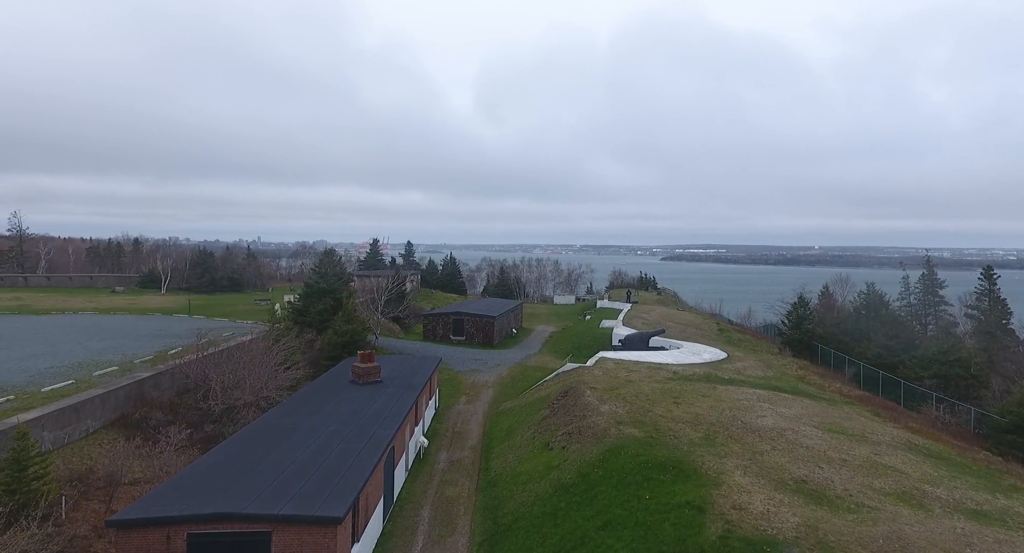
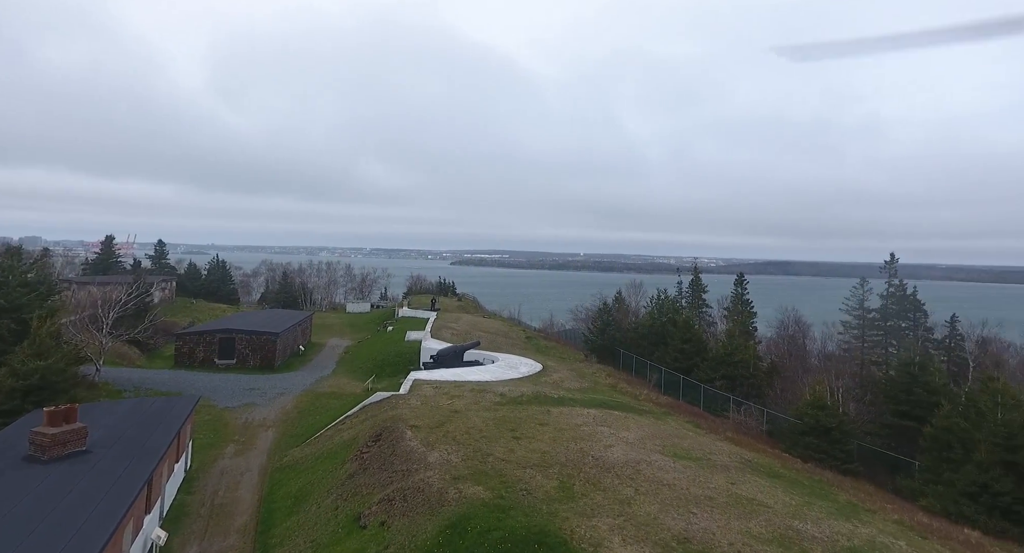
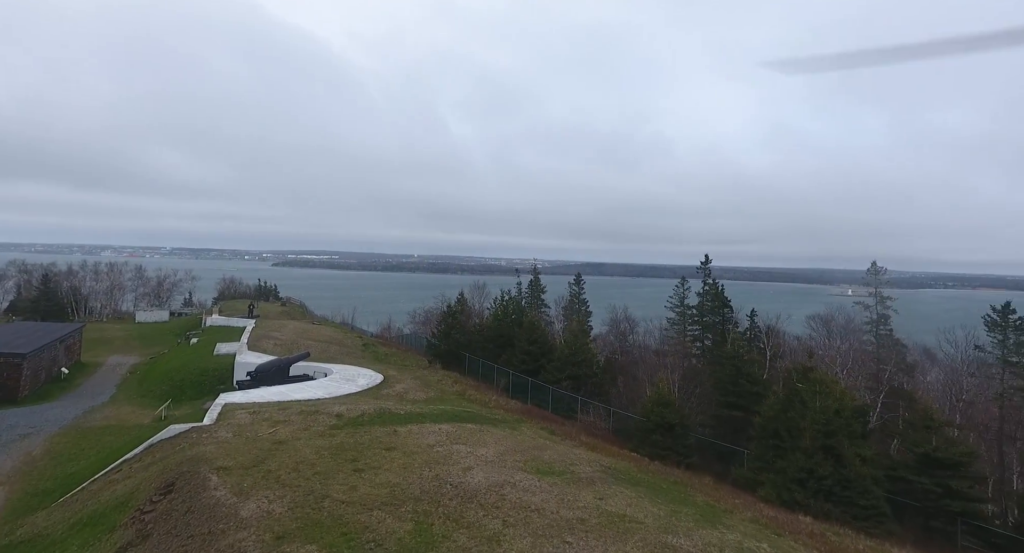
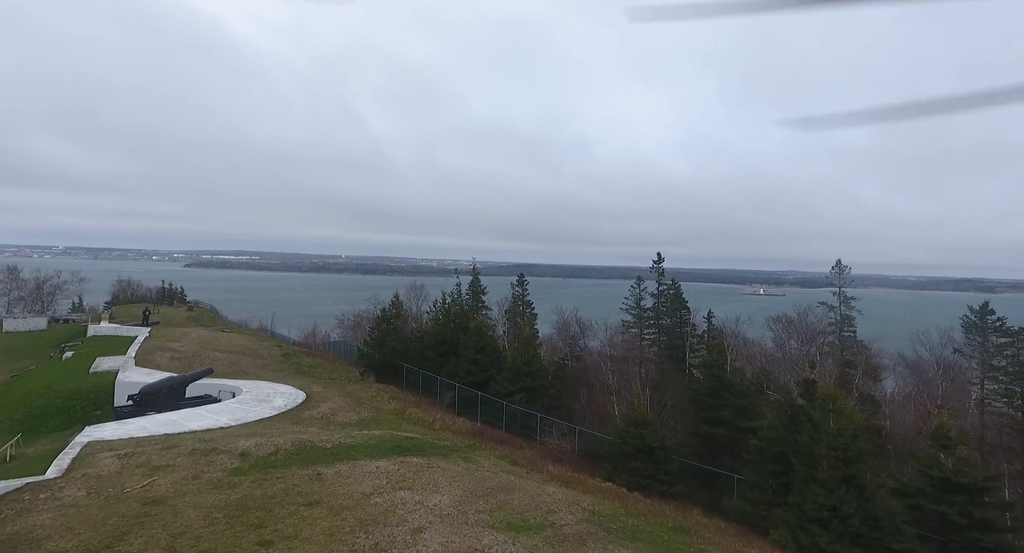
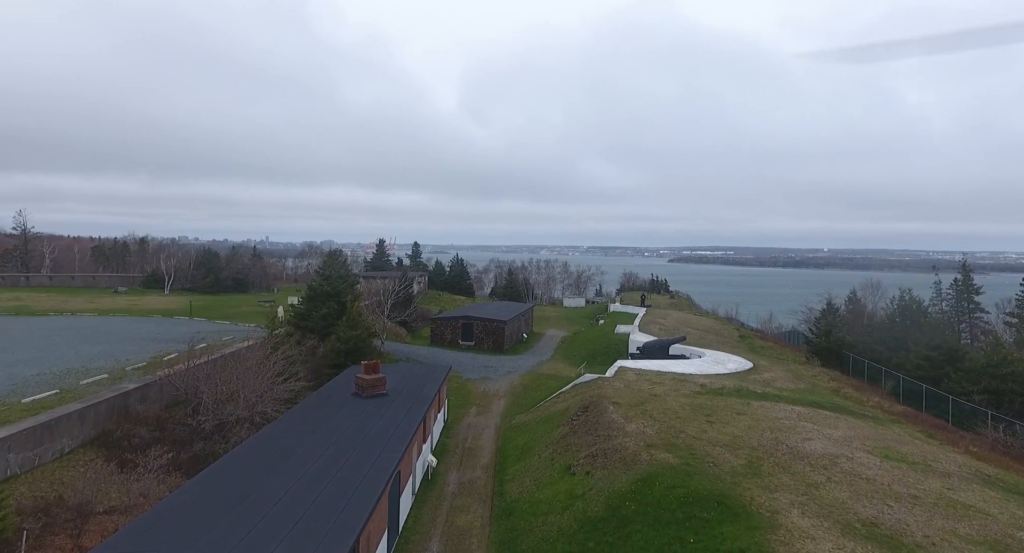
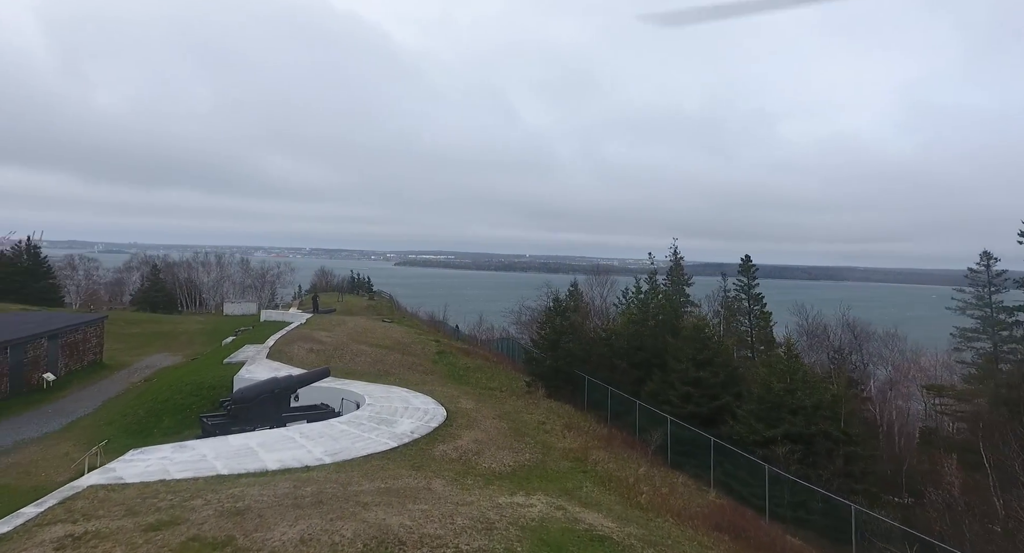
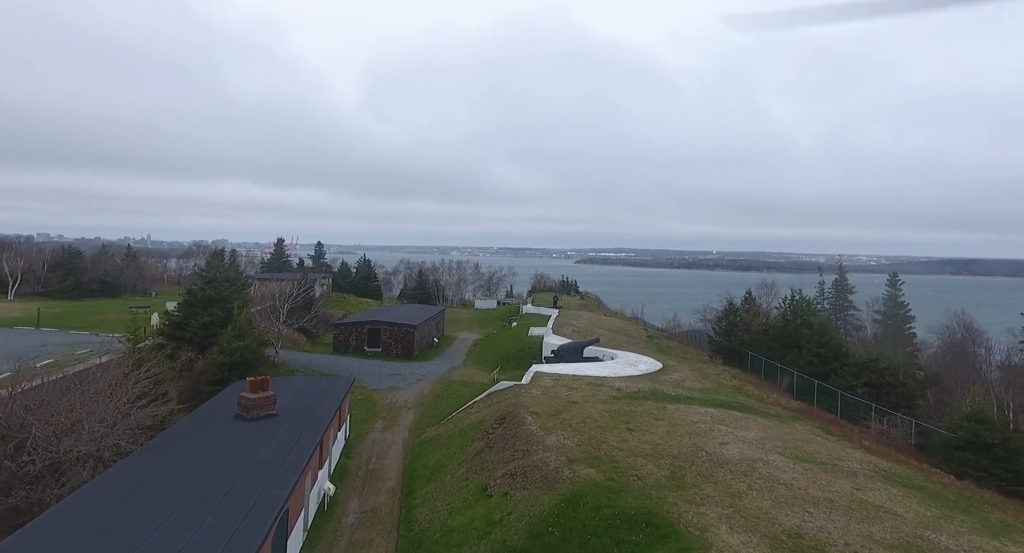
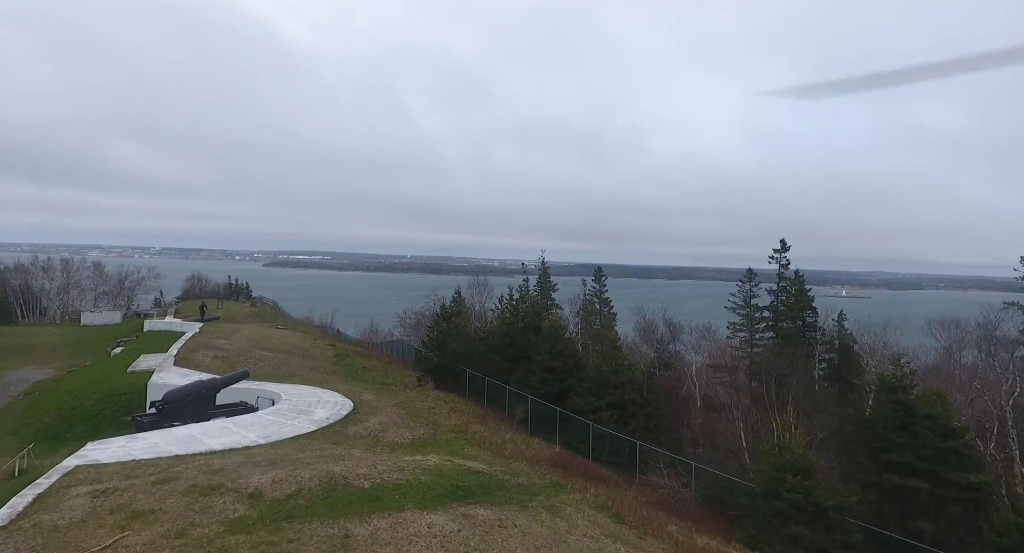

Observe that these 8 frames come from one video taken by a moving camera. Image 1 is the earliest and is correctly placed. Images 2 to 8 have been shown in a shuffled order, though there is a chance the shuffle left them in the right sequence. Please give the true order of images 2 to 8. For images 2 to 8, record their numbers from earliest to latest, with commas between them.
5, 7, 2, 3, 4, 8, 6
